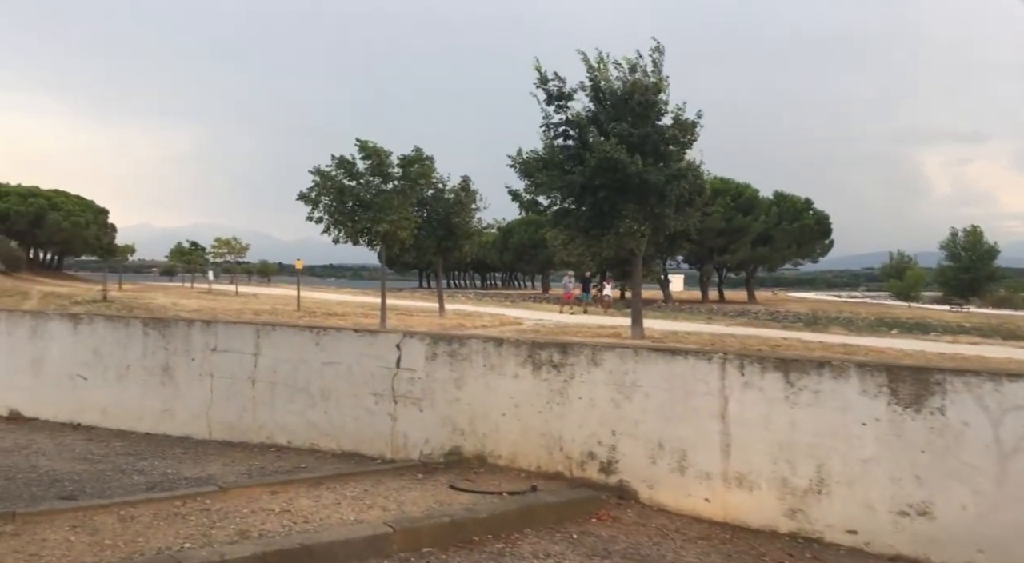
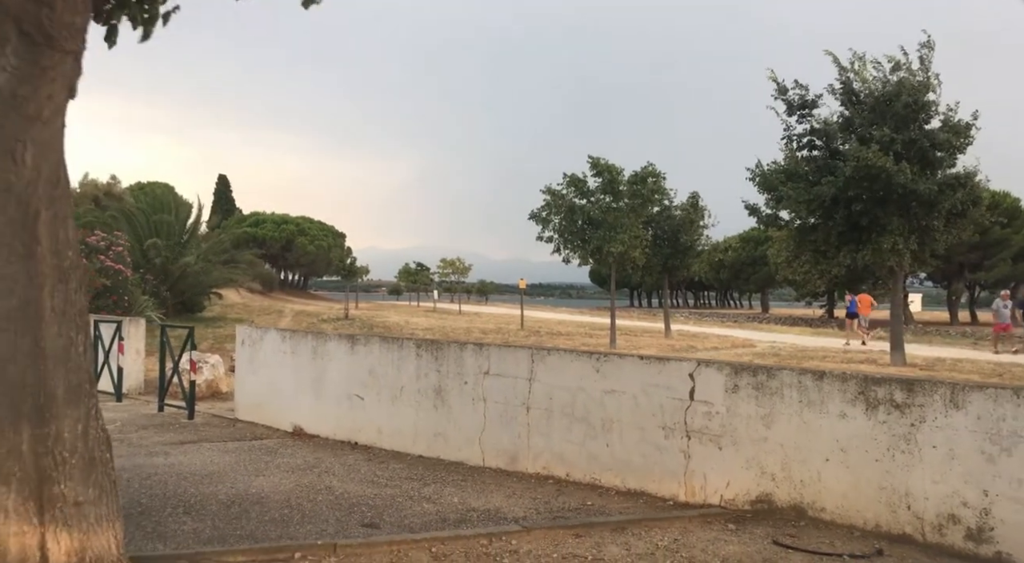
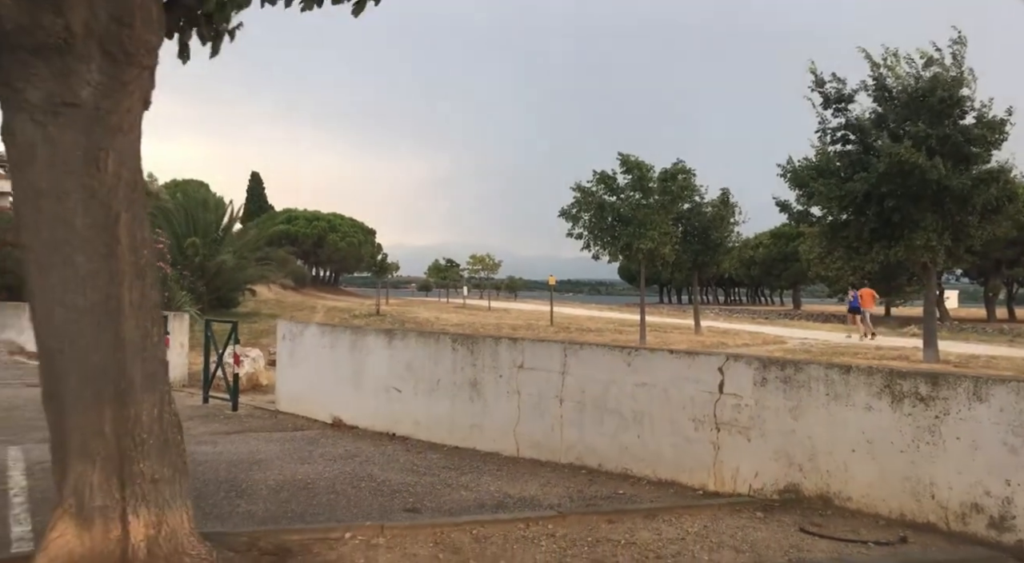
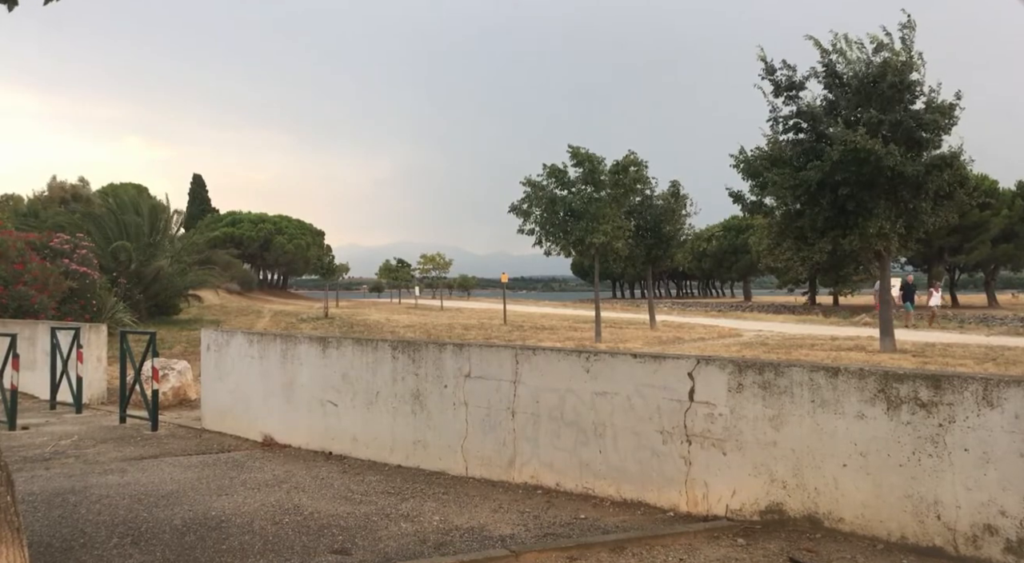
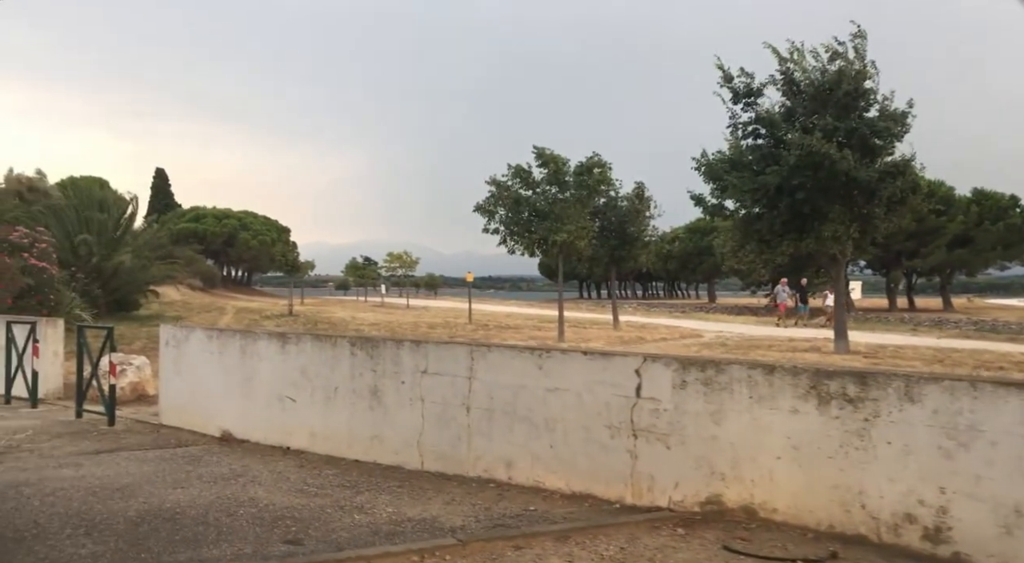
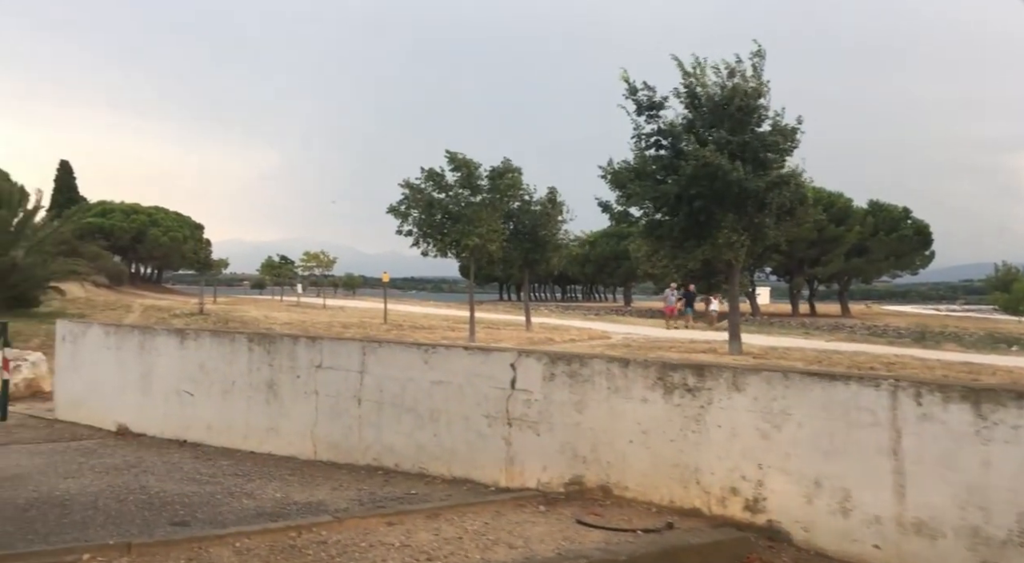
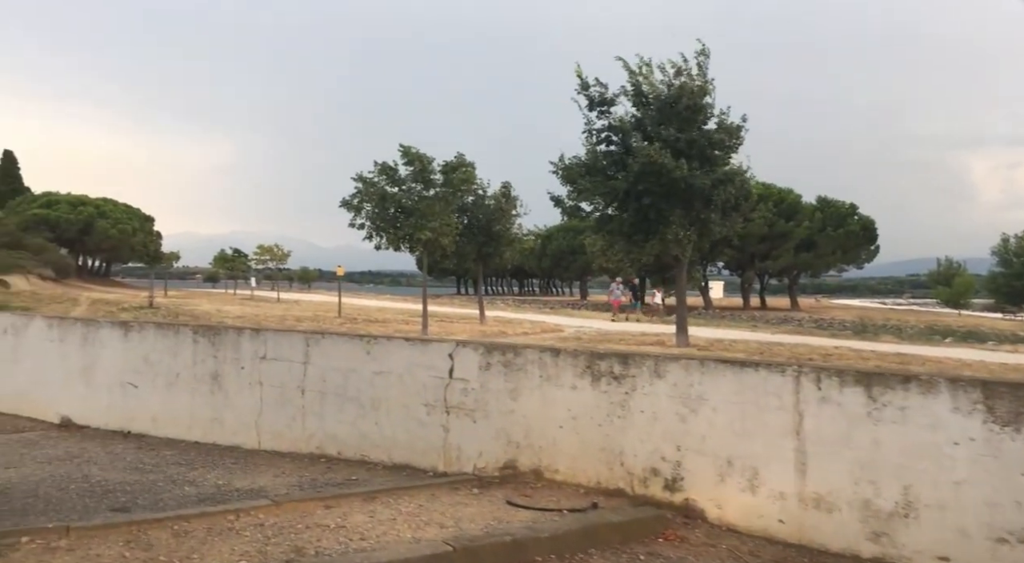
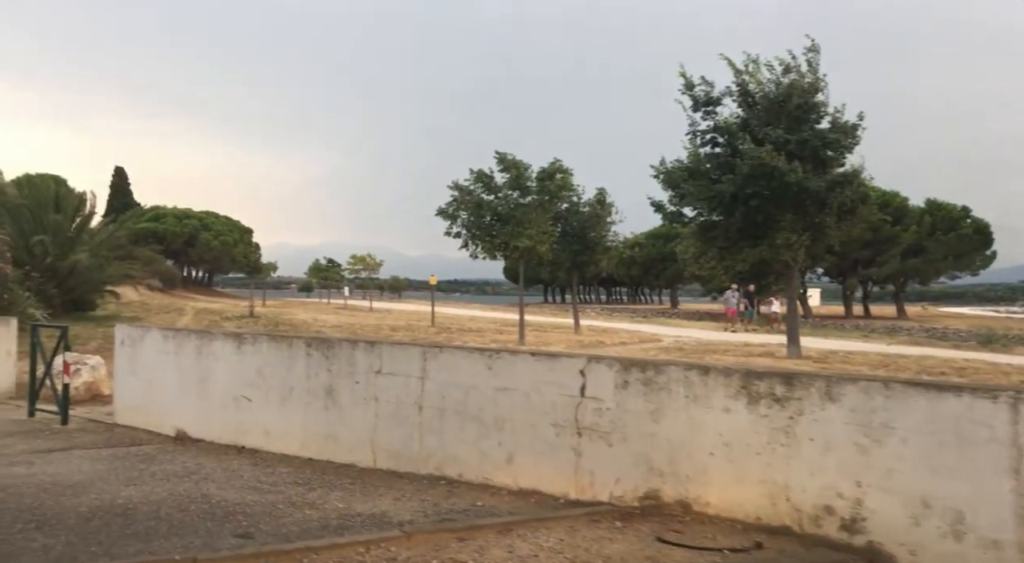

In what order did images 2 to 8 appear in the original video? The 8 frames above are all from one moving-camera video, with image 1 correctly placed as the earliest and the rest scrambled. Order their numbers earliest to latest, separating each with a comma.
7, 6, 8, 5, 4, 2, 3
